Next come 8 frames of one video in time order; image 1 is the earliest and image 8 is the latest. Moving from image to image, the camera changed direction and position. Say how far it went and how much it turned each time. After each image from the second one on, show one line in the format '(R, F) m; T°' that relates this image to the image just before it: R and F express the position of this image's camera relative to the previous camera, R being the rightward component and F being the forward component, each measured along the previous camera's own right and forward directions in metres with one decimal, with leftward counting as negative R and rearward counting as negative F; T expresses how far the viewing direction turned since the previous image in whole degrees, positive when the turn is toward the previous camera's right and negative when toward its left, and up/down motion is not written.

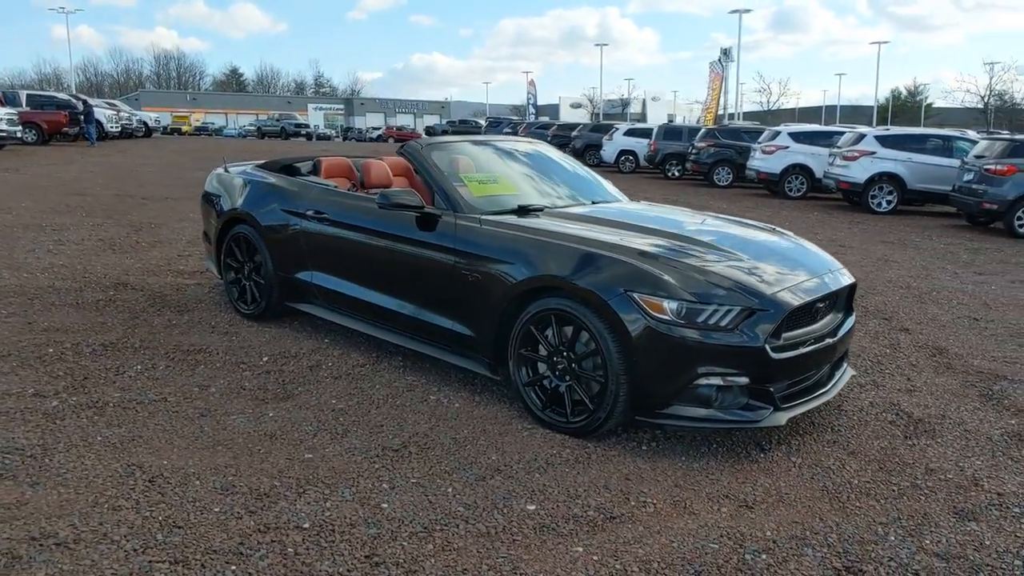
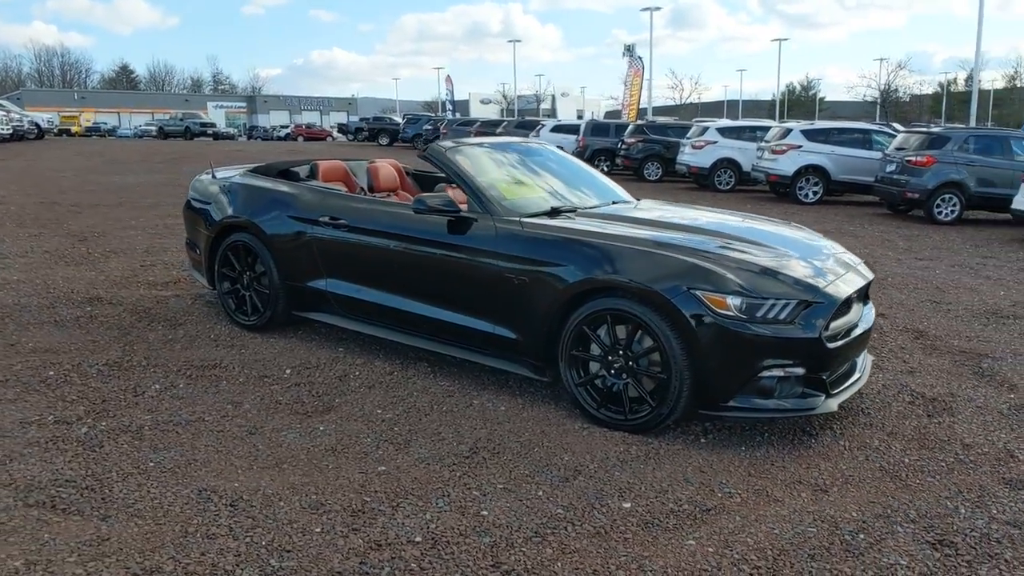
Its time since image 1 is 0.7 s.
(-0.7, 0.0) m; +7°
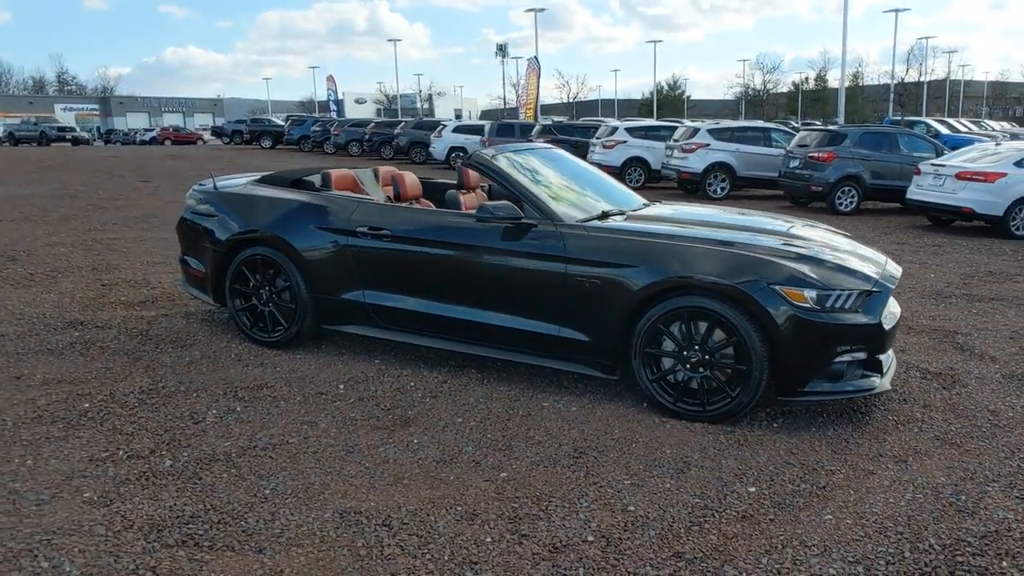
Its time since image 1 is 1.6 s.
(-1.1, 0.0) m; +9°
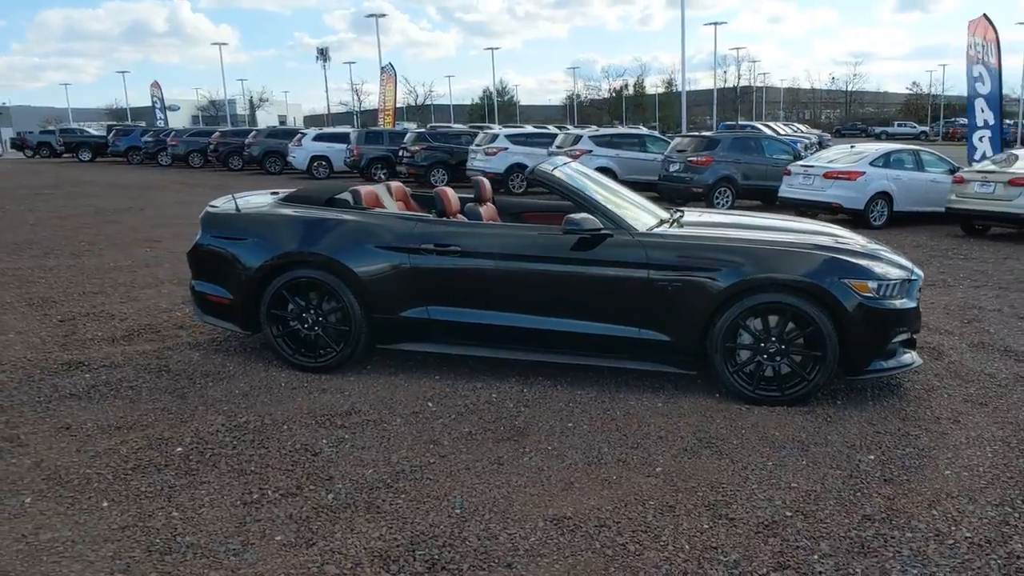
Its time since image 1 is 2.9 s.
(-1.6, 0.0) m; +13°
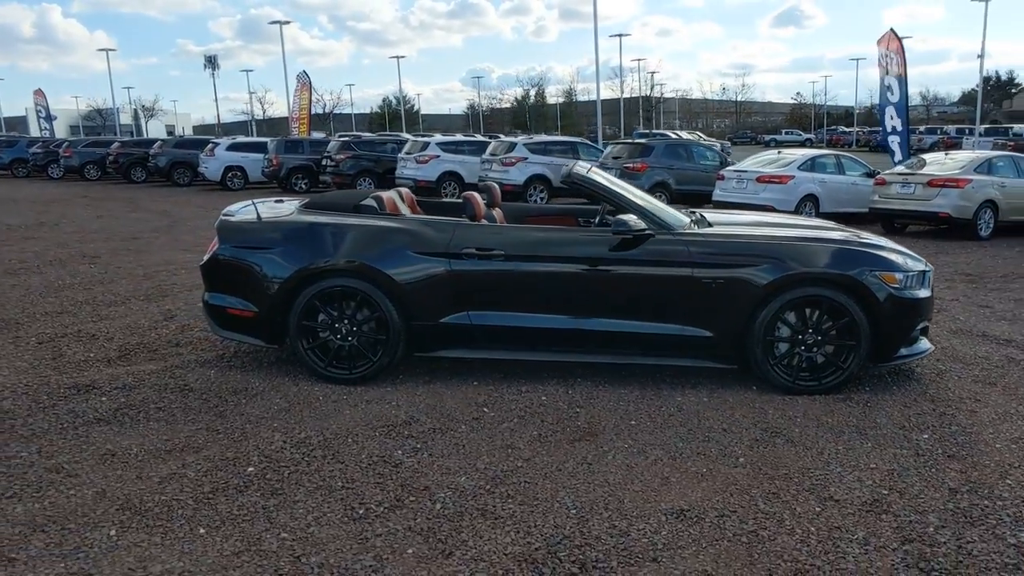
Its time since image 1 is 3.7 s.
(-0.9, +0.1) m; +8°
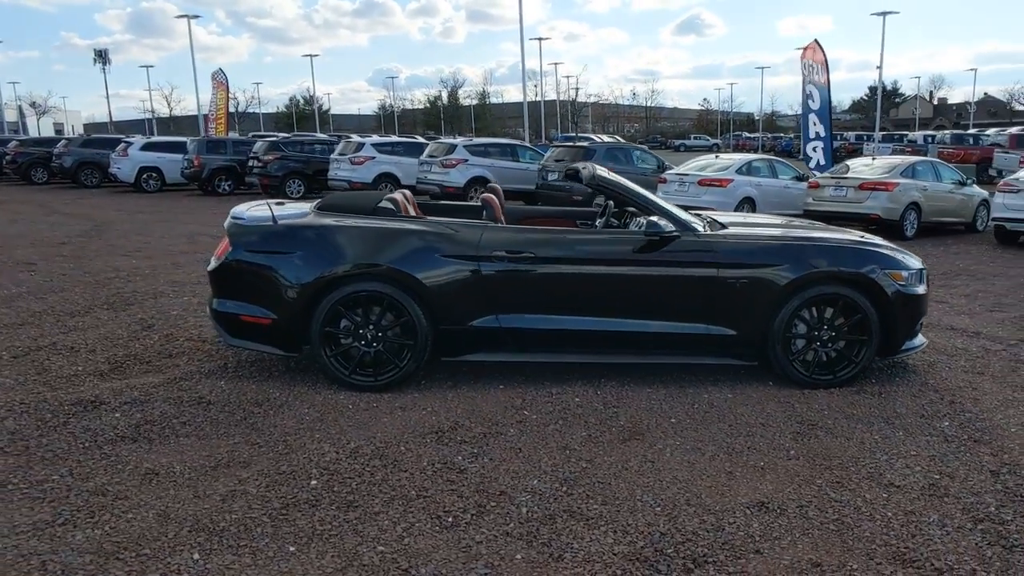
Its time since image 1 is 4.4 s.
(-0.8, 0.0) m; +7°
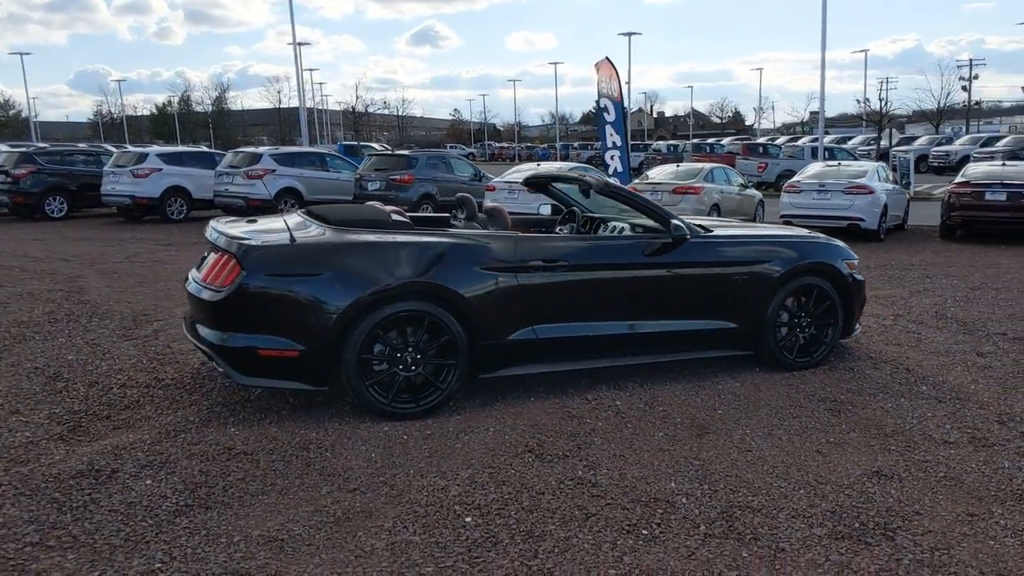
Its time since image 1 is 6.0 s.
(-1.8, +0.4) m; +19°
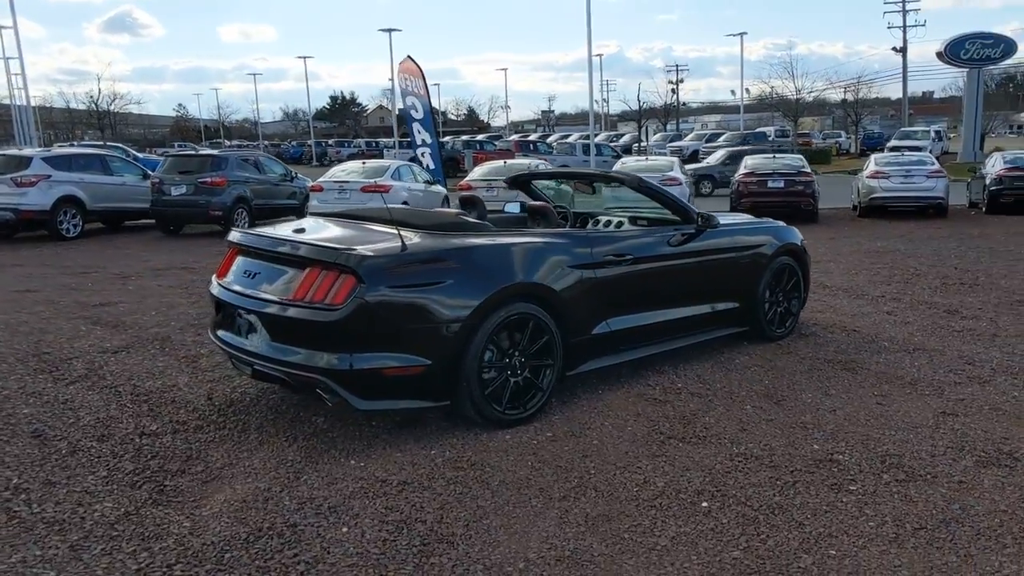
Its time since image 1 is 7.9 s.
(-2.2, +0.4) m; +20°
